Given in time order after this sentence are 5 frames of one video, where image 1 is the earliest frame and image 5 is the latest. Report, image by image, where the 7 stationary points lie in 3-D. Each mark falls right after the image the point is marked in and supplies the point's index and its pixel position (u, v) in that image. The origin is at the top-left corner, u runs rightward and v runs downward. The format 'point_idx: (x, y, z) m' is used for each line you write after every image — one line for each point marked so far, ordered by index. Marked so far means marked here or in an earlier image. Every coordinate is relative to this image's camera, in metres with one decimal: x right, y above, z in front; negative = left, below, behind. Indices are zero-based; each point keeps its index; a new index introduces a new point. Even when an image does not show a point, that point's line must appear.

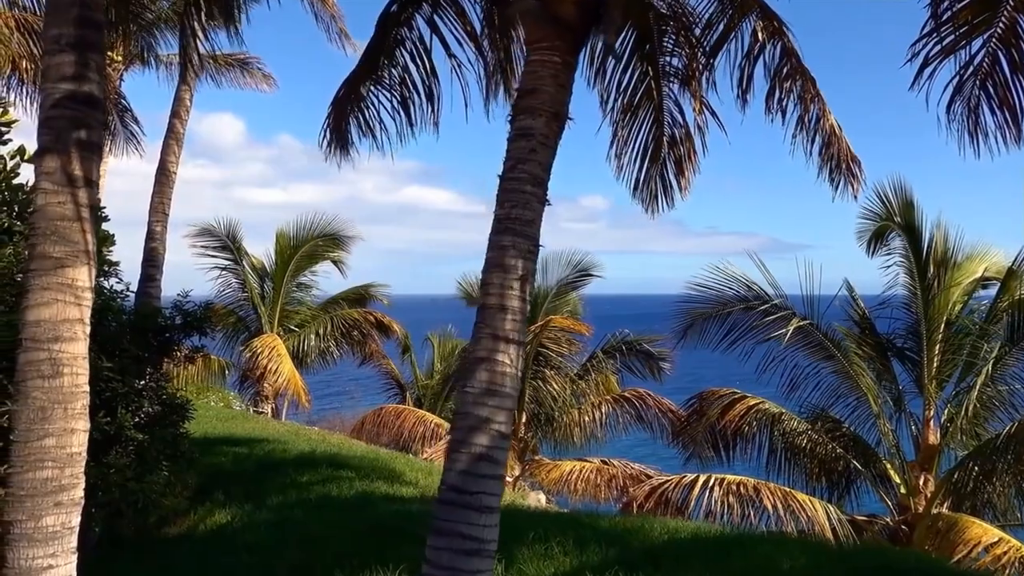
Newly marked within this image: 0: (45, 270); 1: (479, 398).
0: (-1.8, +0.1, +3.4) m
1: (-0.1, -0.4, +3.5) m
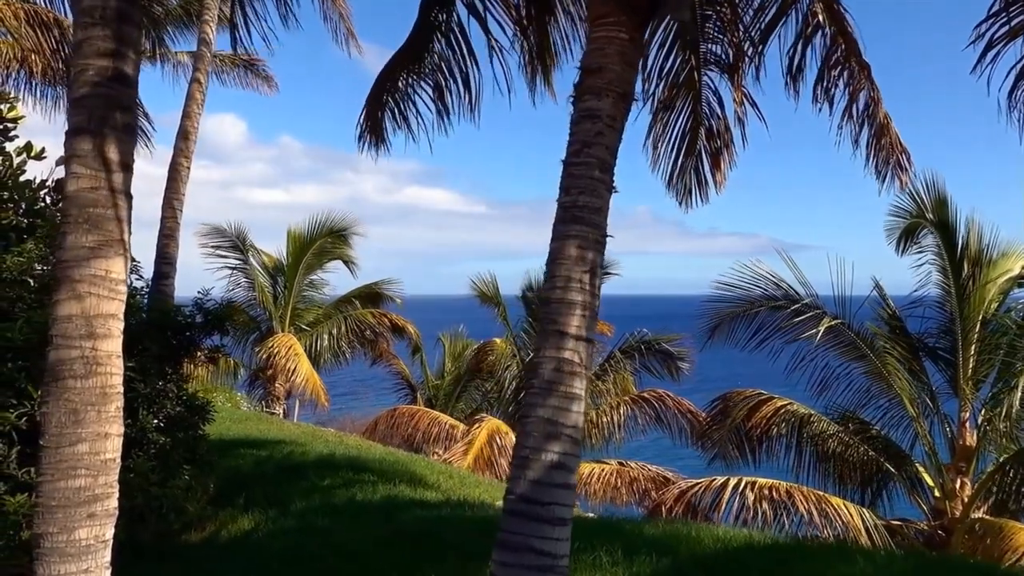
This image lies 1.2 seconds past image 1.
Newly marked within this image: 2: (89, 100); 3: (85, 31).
0: (-1.6, +0.1, +3.2) m
1: (+0.1, -0.4, +3.2) m
2: (-1.6, +0.7, +3.3) m
3: (-1.6, +1.0, +3.3) m
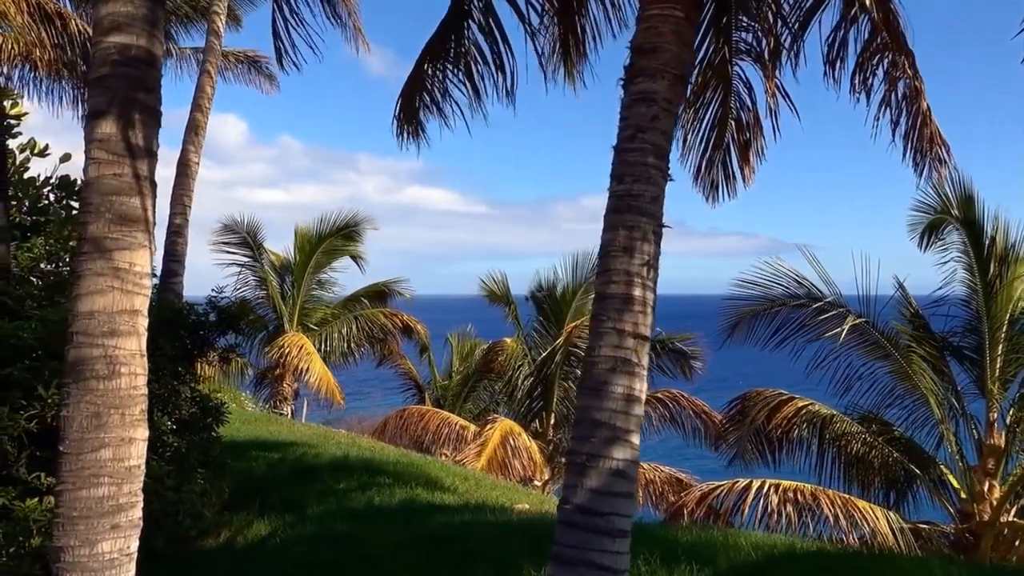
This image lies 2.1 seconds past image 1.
0: (-1.4, +0.1, +3.0) m
1: (+0.3, -0.4, +3.0) m
2: (-1.4, +0.7, +3.0) m
3: (-1.4, +1.0, +3.1) m
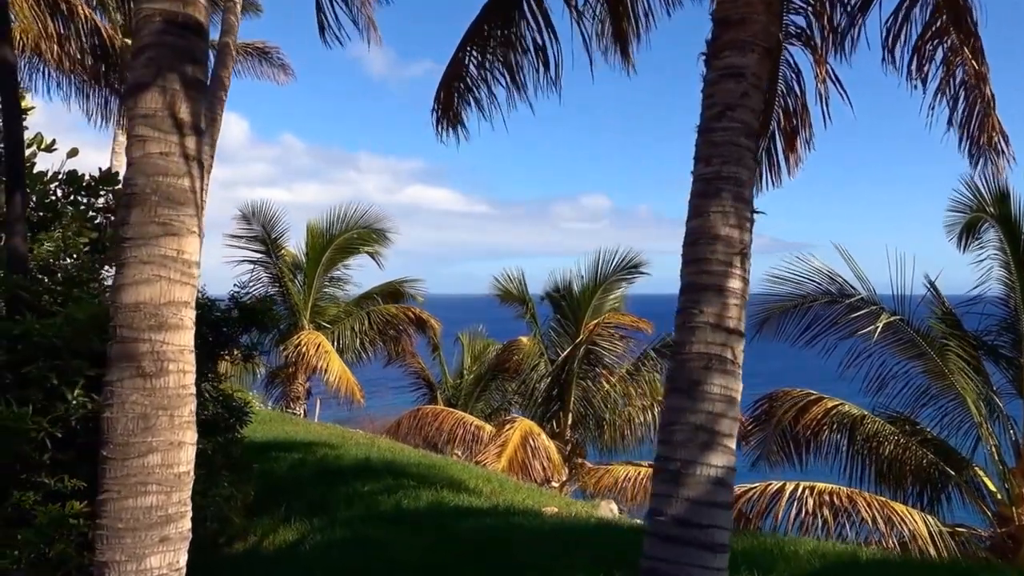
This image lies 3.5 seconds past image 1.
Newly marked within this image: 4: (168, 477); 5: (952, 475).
0: (-1.1, +0.2, +2.7) m
1: (+0.6, -0.3, +2.7) m
2: (-1.1, +0.7, +2.8) m
3: (-1.1, +1.0, +2.8) m
4: (-1.1, -0.6, +2.7) m
5: (+4.7, -2.0, +9.5) m
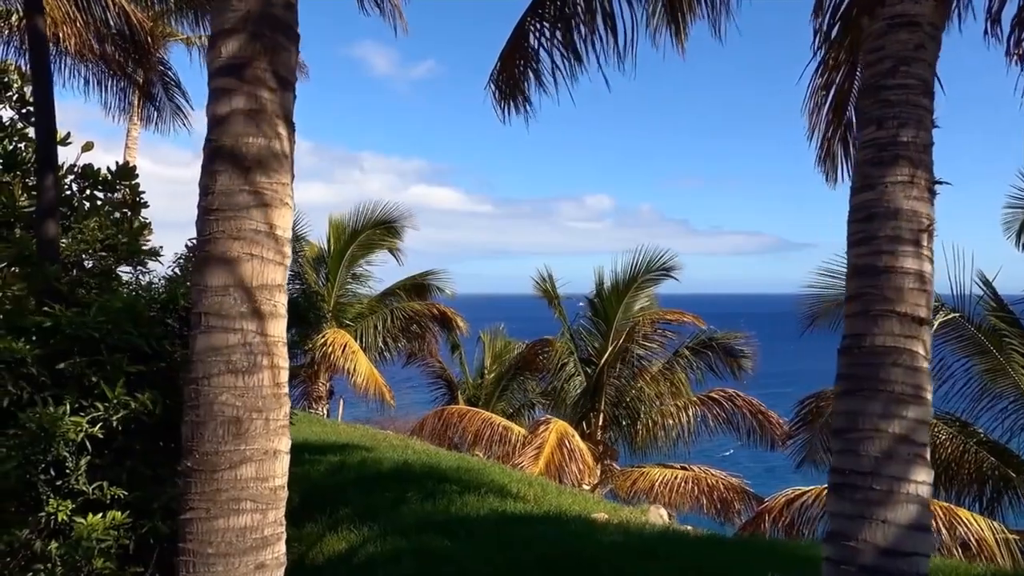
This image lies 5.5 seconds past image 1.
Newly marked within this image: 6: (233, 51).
0: (-0.7, +0.2, +2.3) m
1: (+1.0, -0.3, +2.3) m
2: (-0.7, +0.8, +2.4) m
3: (-0.7, +1.1, +2.4) m
4: (-0.7, -0.5, +2.3) m
5: (+5.2, -2.0, +9.1) m
6: (-0.9, +0.7, +2.6) m
